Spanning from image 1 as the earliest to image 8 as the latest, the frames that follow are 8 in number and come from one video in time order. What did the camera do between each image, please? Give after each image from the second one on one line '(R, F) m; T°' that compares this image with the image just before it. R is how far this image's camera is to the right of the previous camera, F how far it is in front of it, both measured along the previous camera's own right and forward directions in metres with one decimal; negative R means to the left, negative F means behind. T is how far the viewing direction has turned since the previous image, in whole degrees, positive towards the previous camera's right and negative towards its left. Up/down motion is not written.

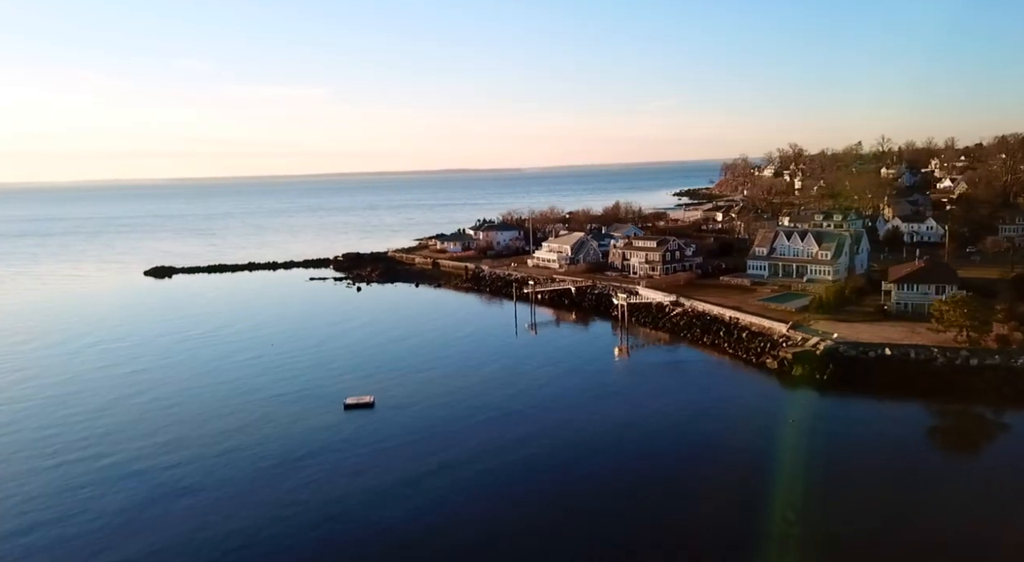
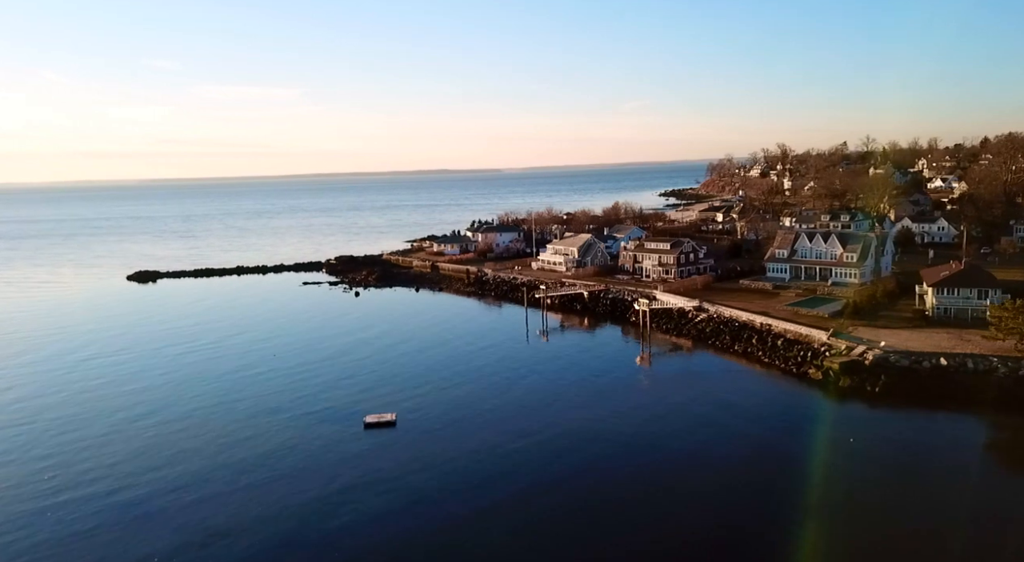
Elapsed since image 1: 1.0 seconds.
(-1.8, +2.1) m; +2°
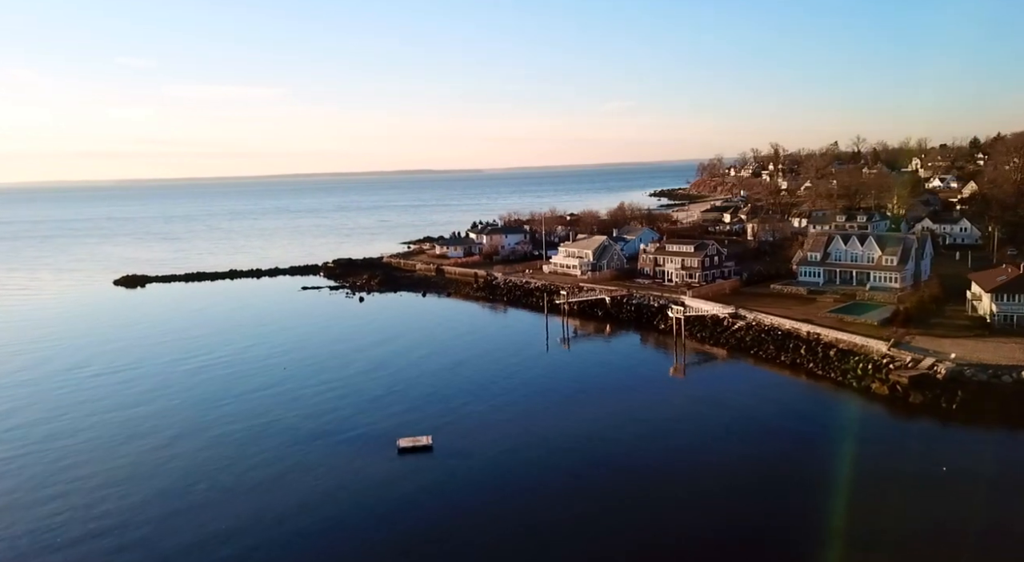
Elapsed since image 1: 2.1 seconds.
(-2.0, +2.4) m; +1°
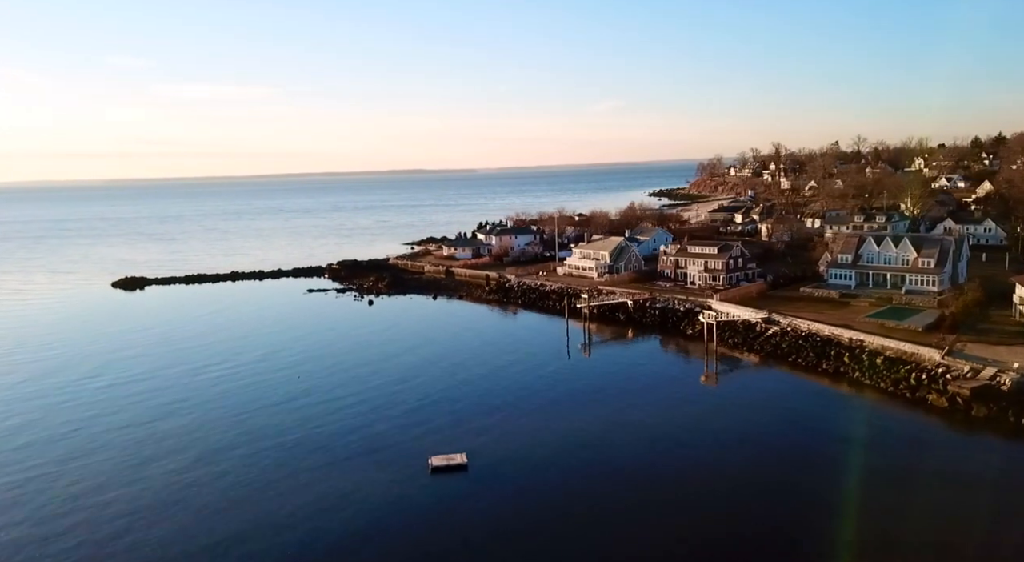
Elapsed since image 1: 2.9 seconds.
(-1.3, +1.7) m; 0°
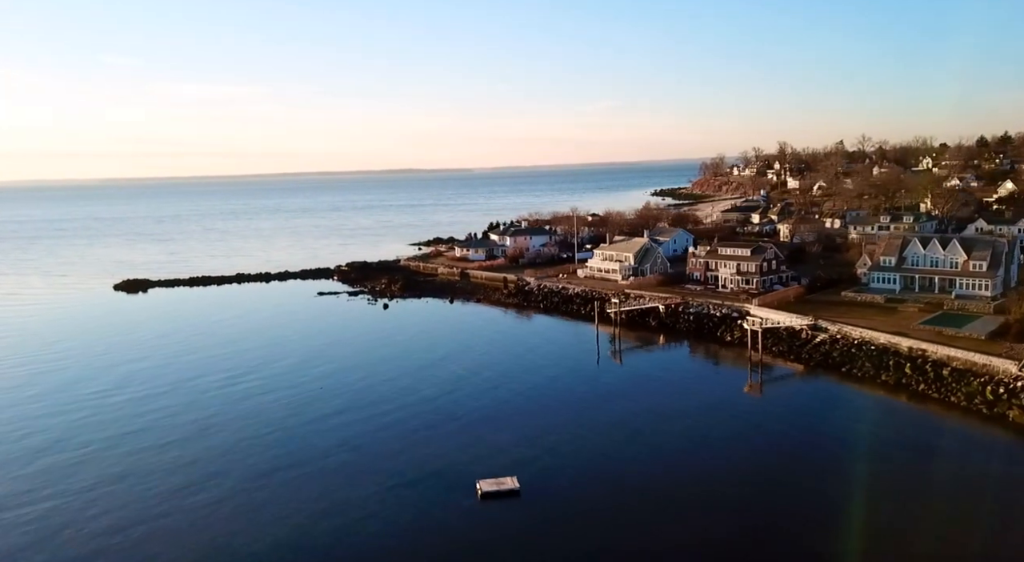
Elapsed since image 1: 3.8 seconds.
(-1.6, +2.0) m; 0°
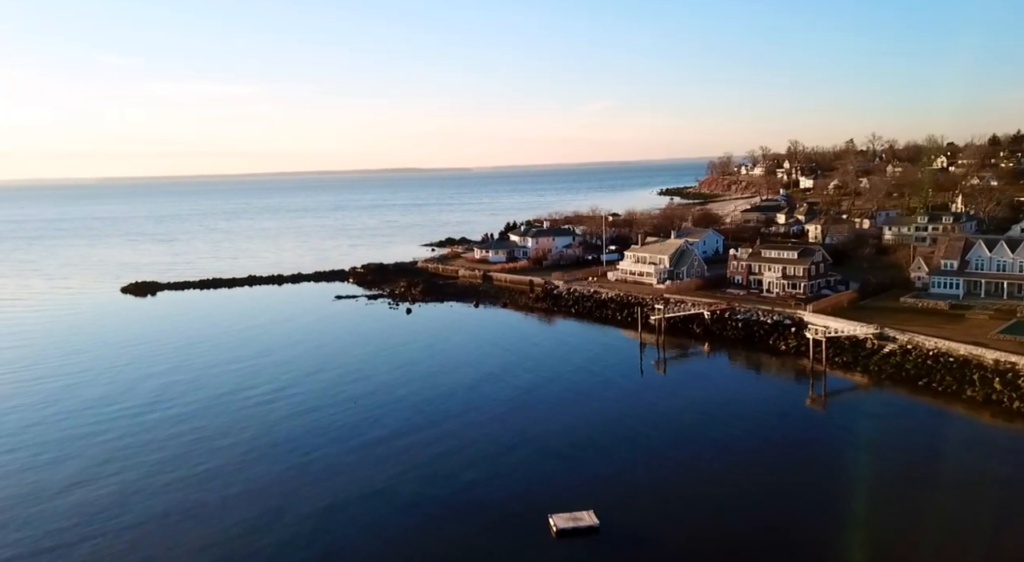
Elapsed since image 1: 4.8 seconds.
(-1.8, +2.3) m; 0°
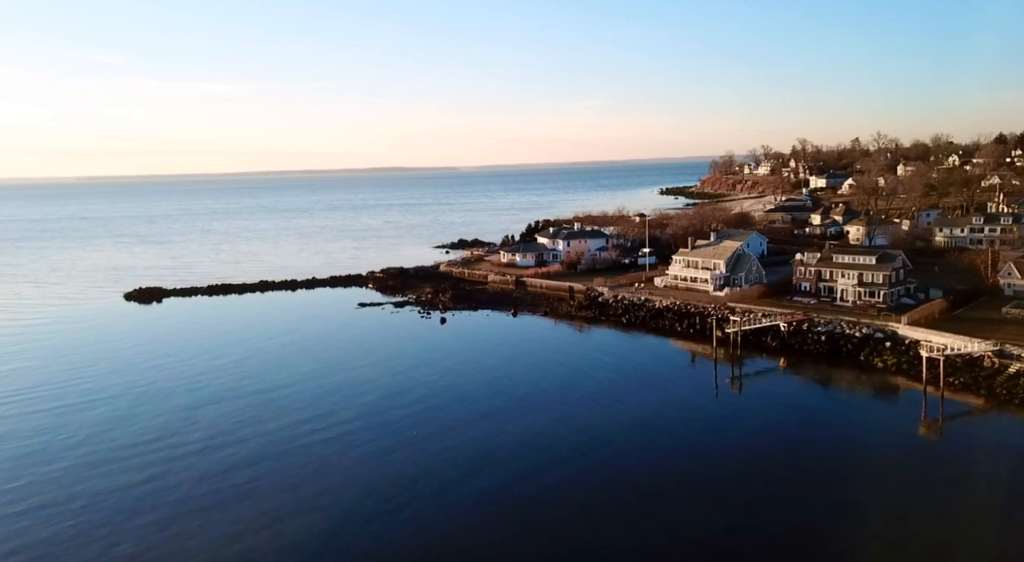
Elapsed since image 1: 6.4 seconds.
(-3.0, +3.7) m; +1°
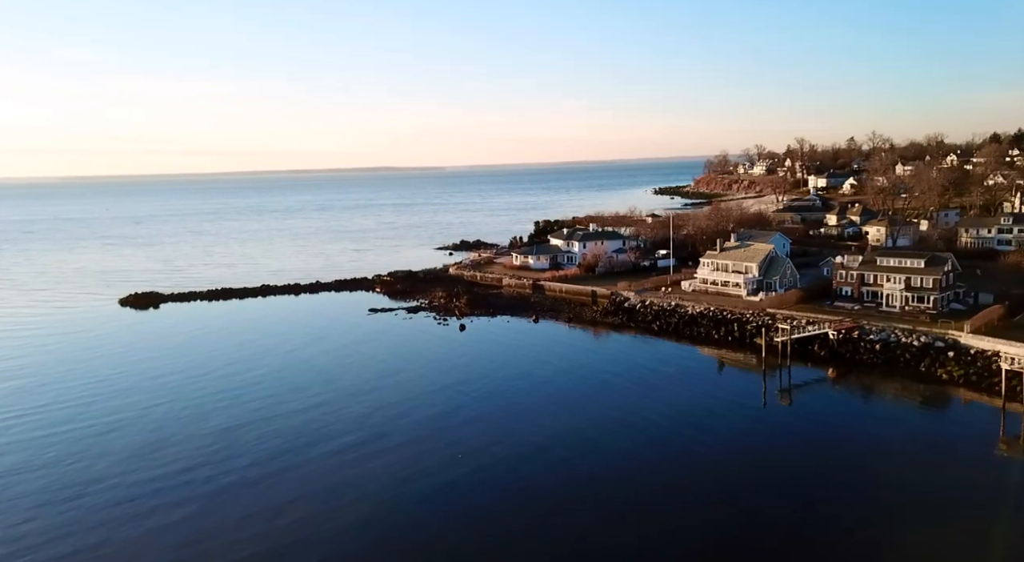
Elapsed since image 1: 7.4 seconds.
(-1.9, +2.3) m; +1°
